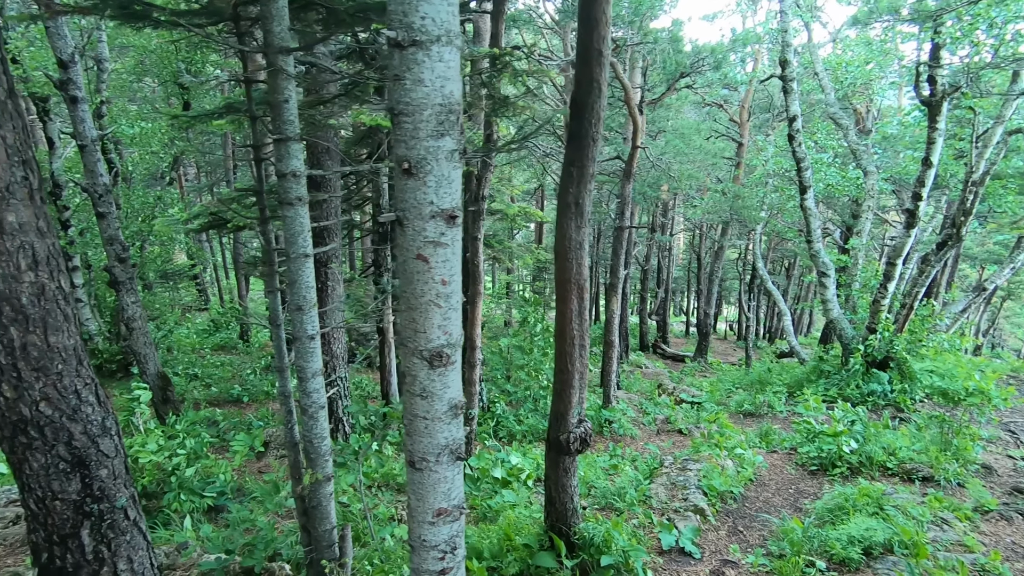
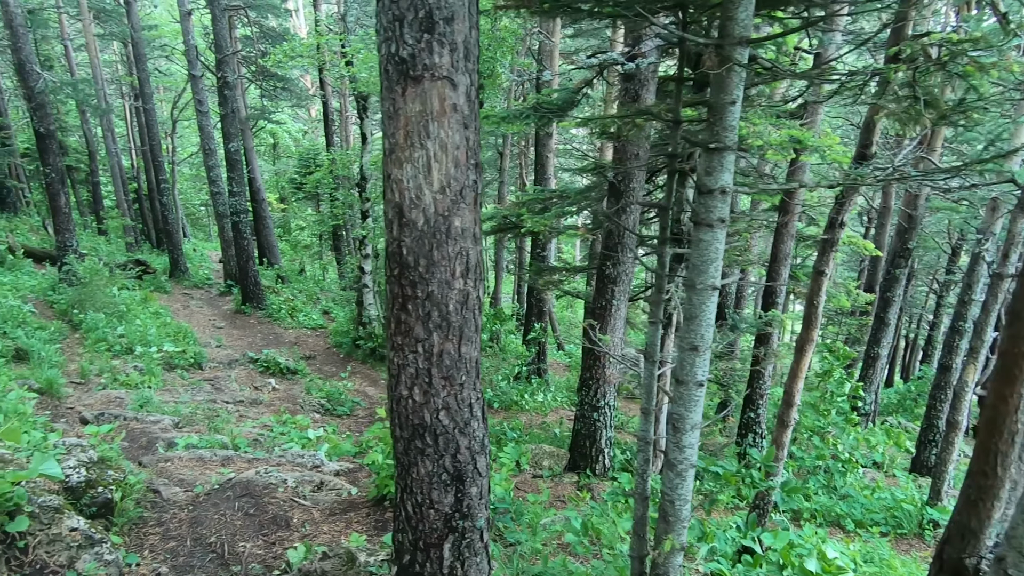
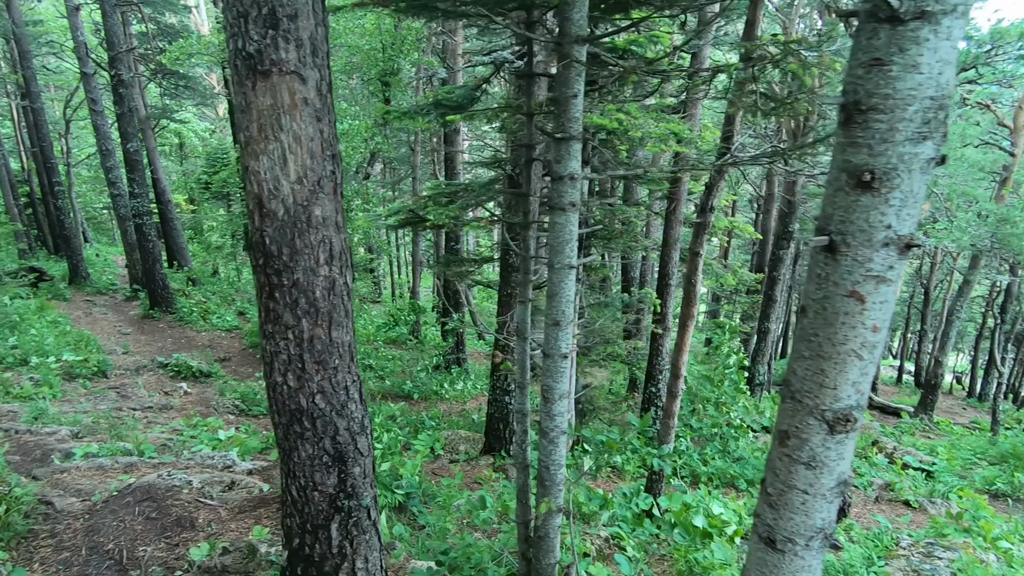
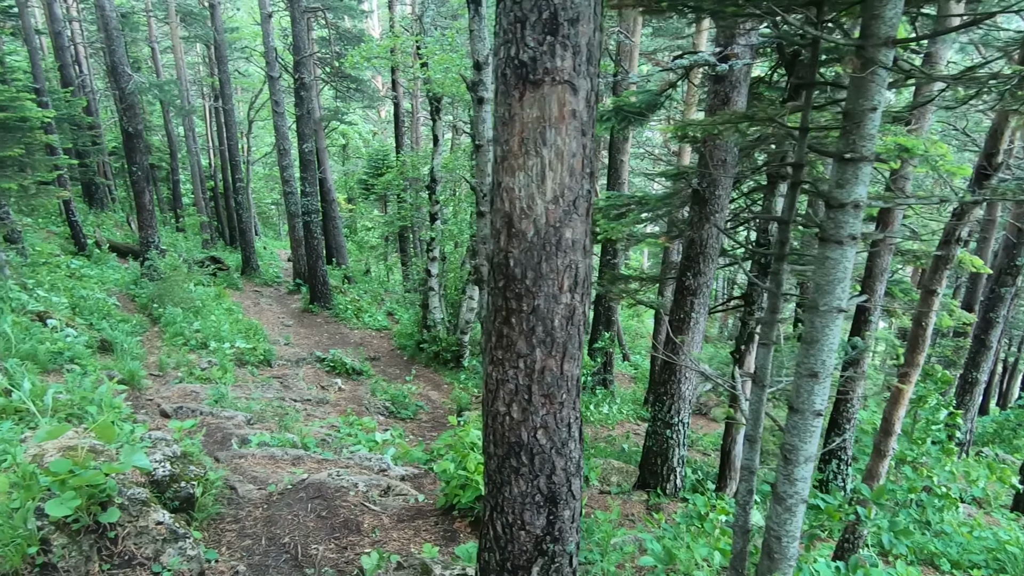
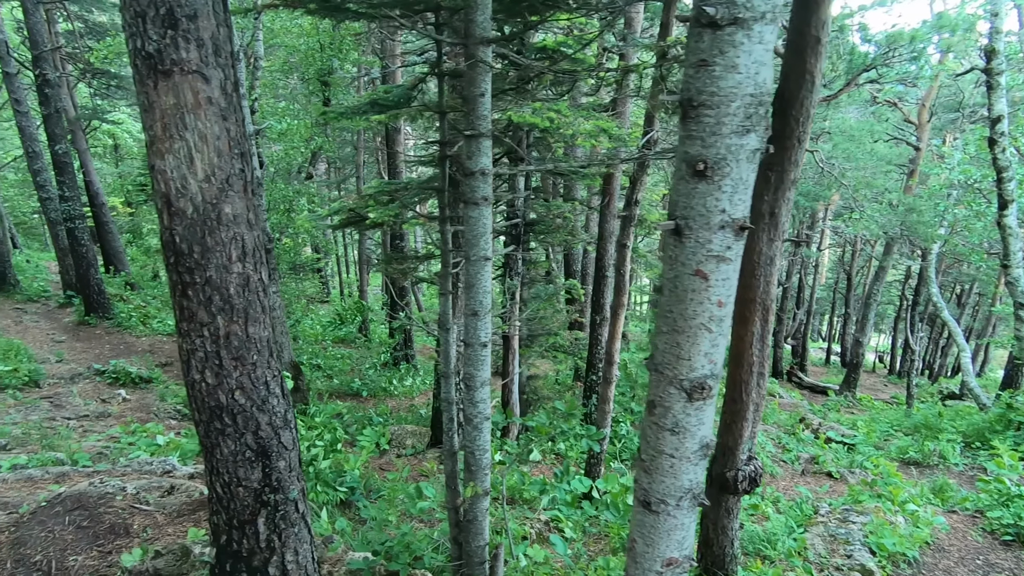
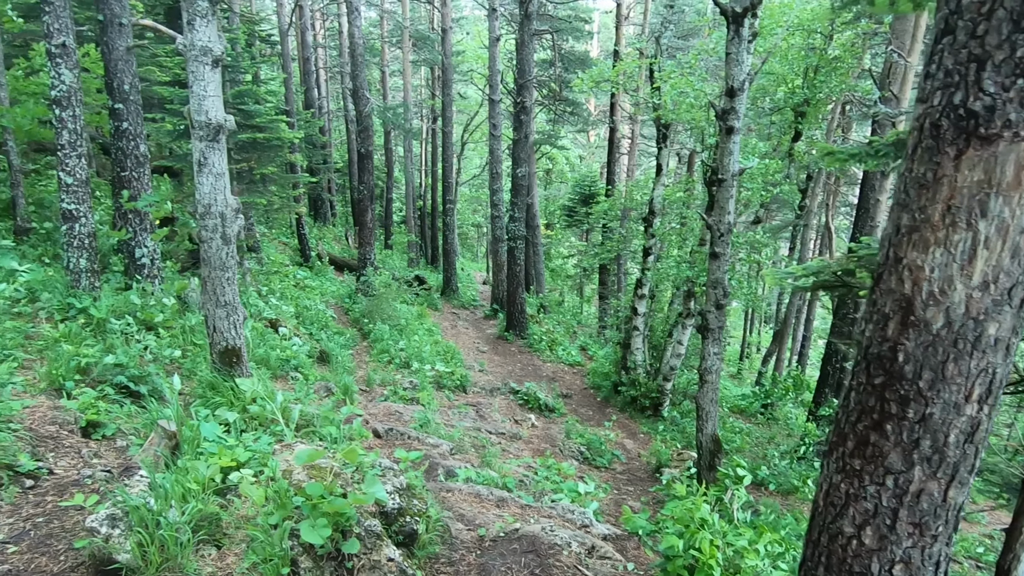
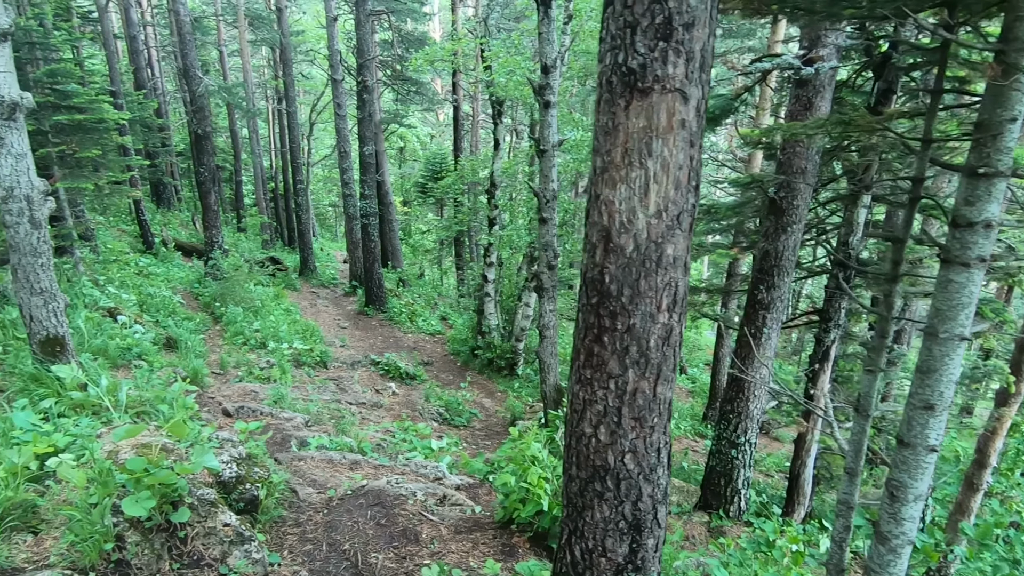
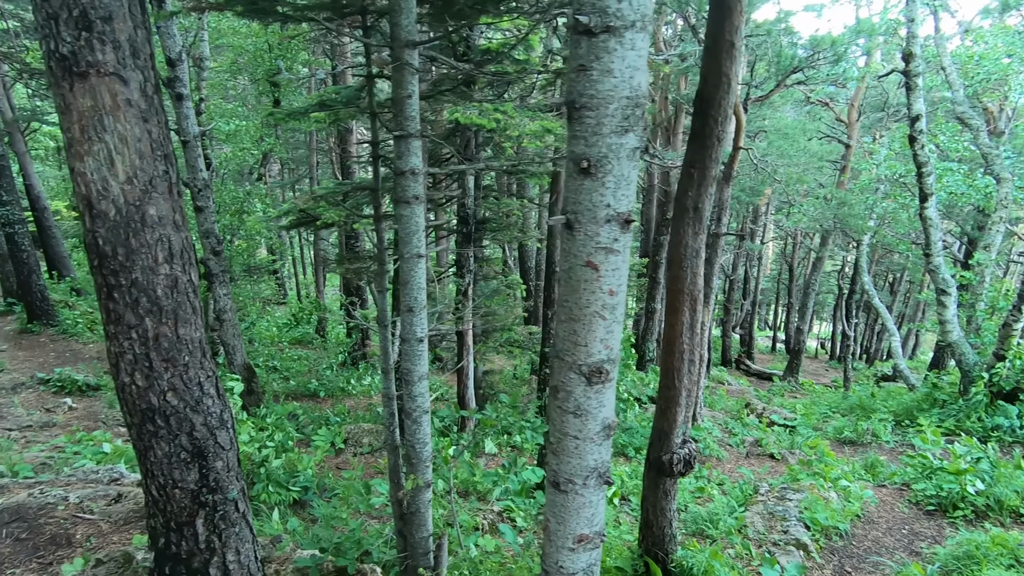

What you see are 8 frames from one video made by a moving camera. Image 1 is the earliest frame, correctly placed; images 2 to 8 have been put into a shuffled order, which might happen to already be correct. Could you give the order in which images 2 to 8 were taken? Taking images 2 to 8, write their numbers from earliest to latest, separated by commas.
8, 5, 3, 2, 4, 7, 6
